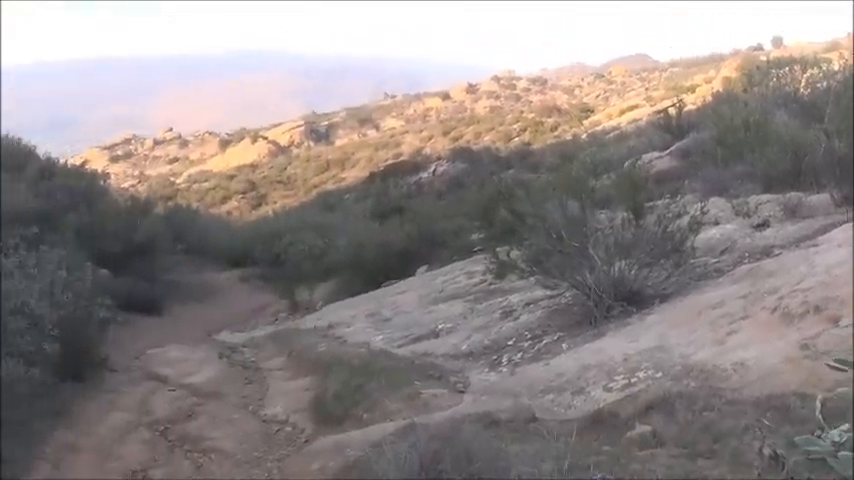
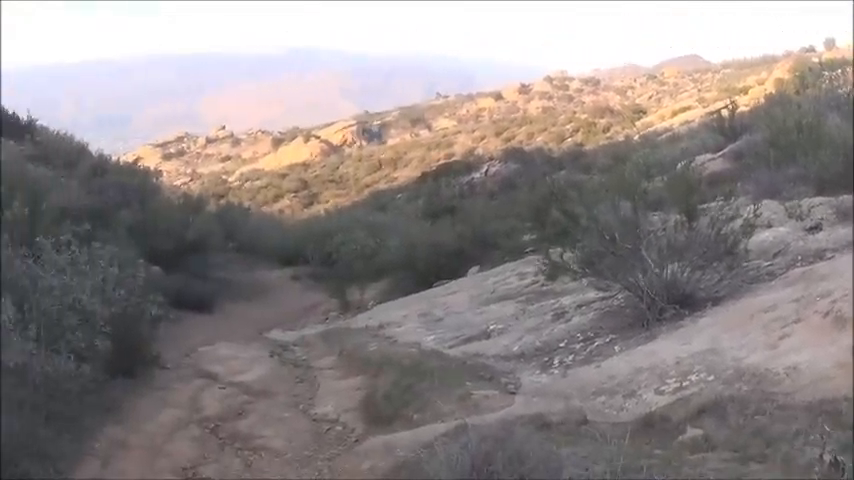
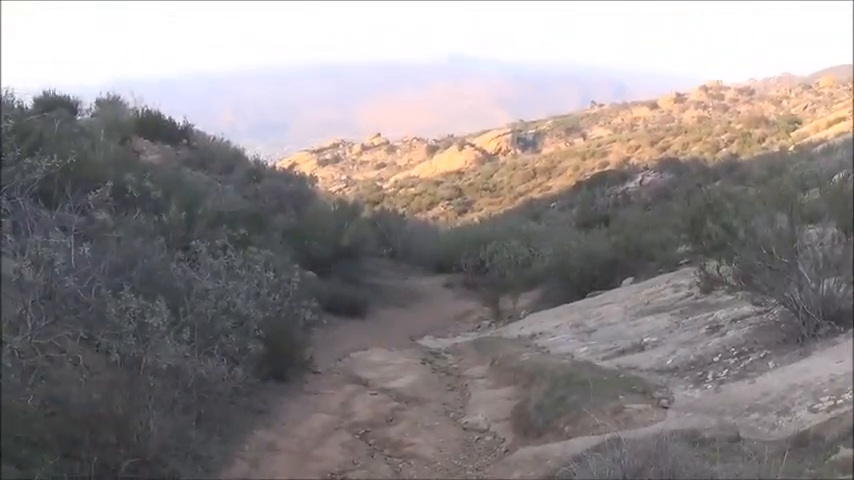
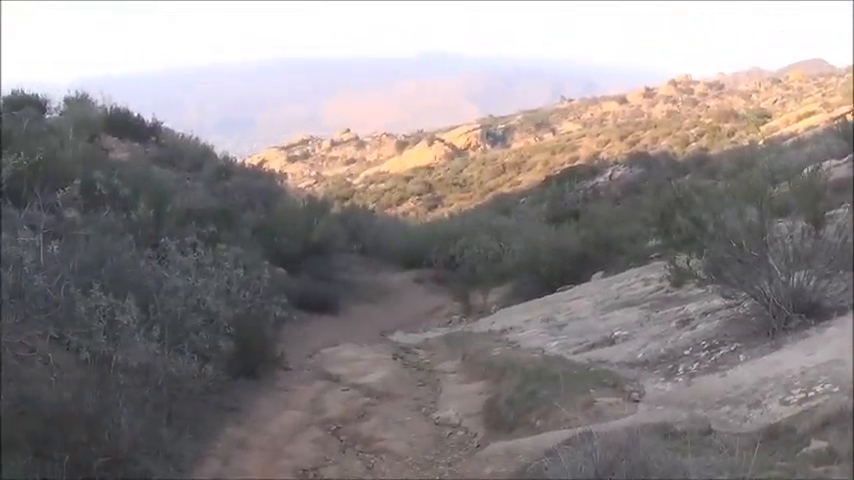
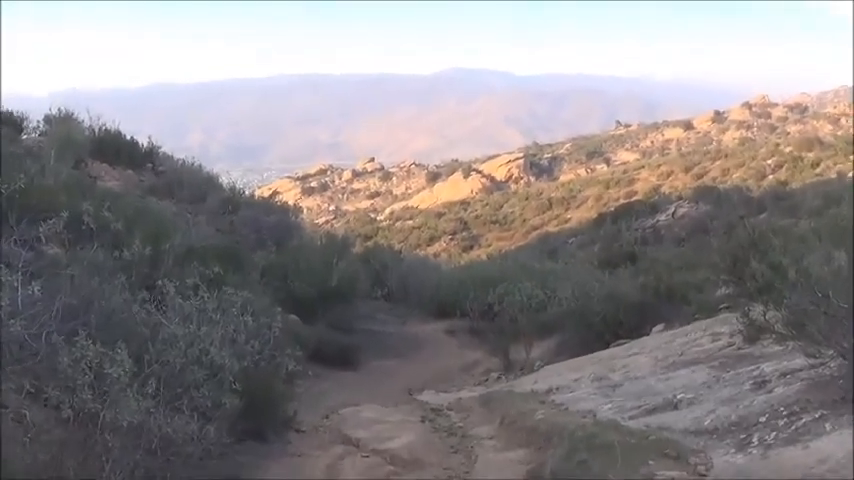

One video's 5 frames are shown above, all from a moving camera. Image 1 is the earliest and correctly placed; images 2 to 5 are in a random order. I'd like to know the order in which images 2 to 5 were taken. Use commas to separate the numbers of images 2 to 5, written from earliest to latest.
2, 4, 3, 5
